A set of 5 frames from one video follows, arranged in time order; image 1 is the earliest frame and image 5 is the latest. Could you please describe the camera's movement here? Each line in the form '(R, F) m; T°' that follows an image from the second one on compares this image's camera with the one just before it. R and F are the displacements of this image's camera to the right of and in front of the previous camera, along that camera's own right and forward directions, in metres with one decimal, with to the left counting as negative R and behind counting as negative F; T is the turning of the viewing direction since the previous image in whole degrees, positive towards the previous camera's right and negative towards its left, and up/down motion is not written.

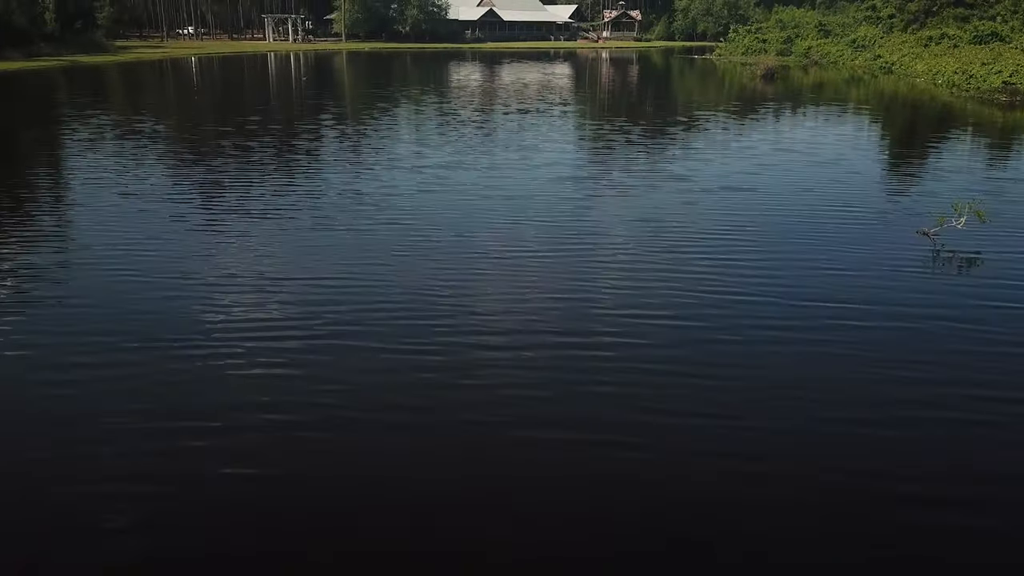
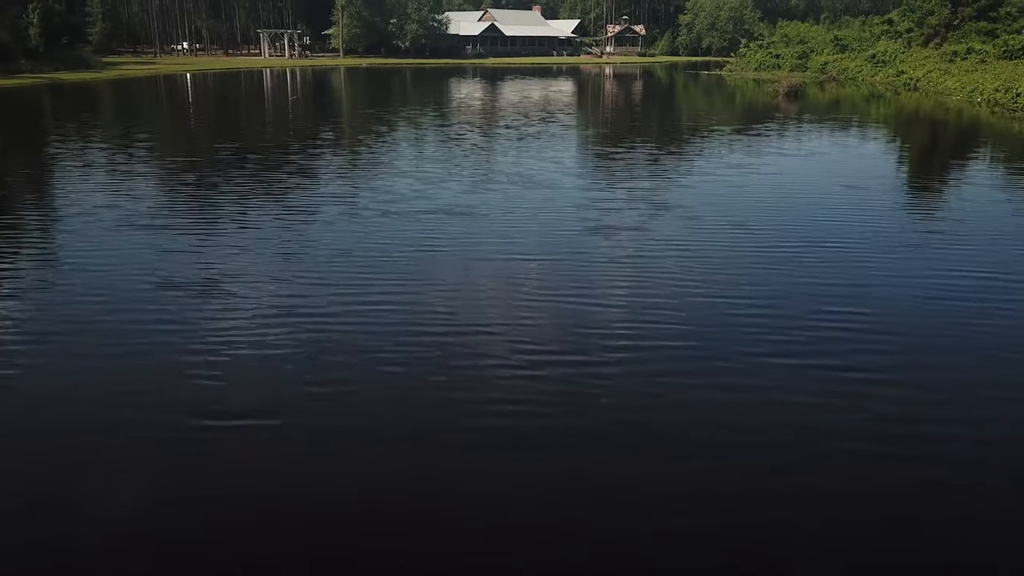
(-0.1, +1.2) m; 0°
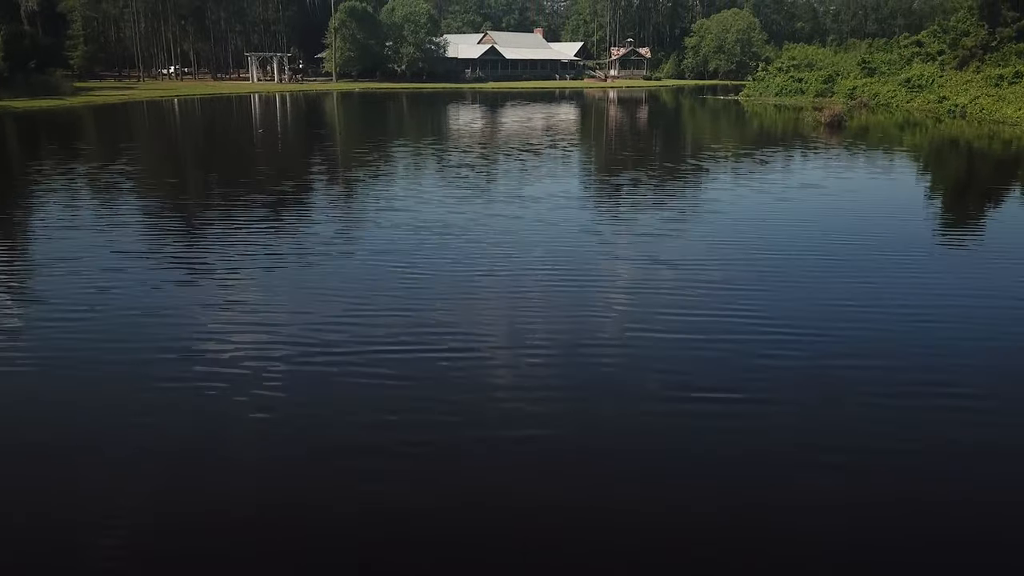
(-0.1, +2.1) m; 0°
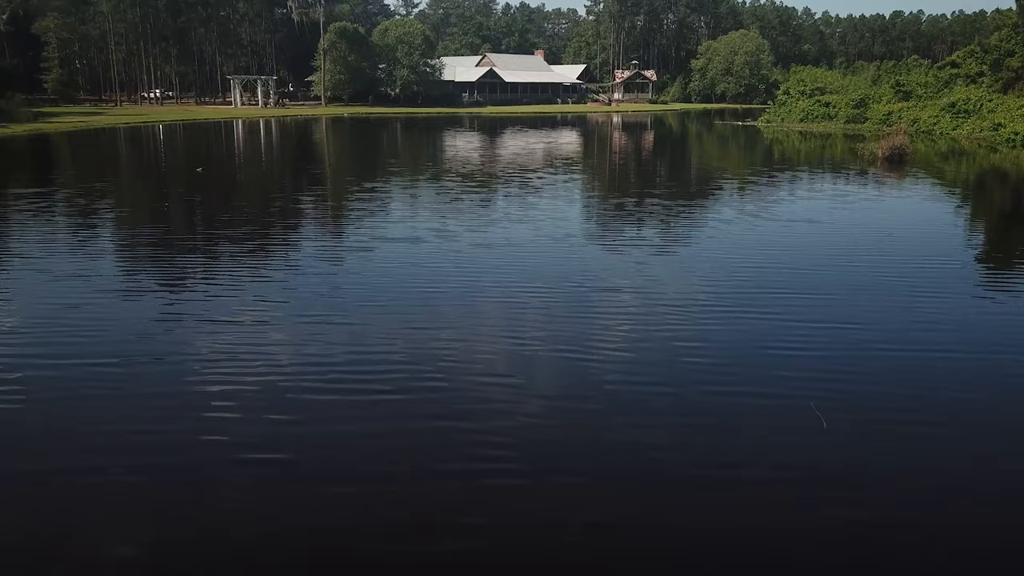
(0.0, +2.3) m; 0°
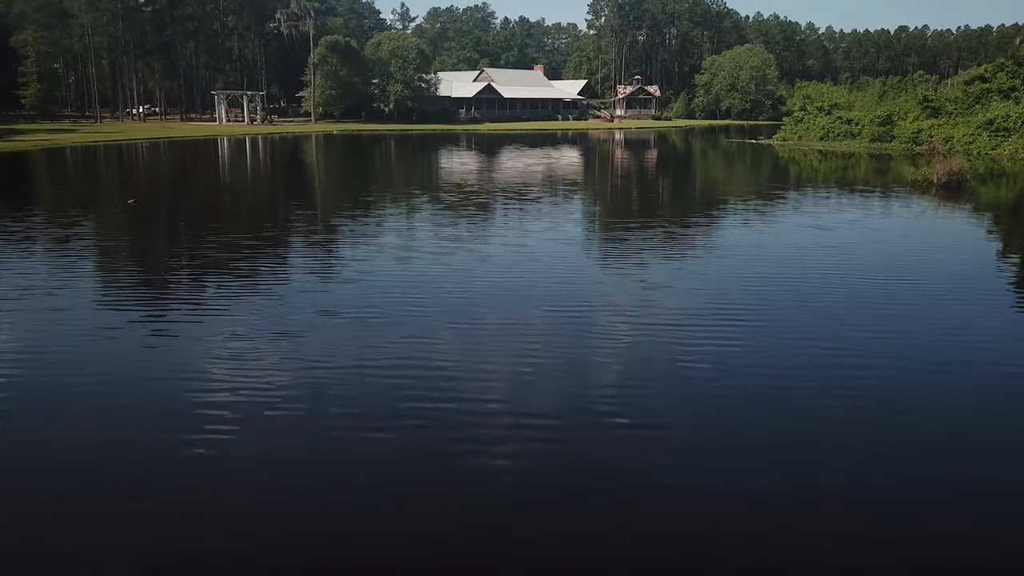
(0.0, +1.7) m; 0°
